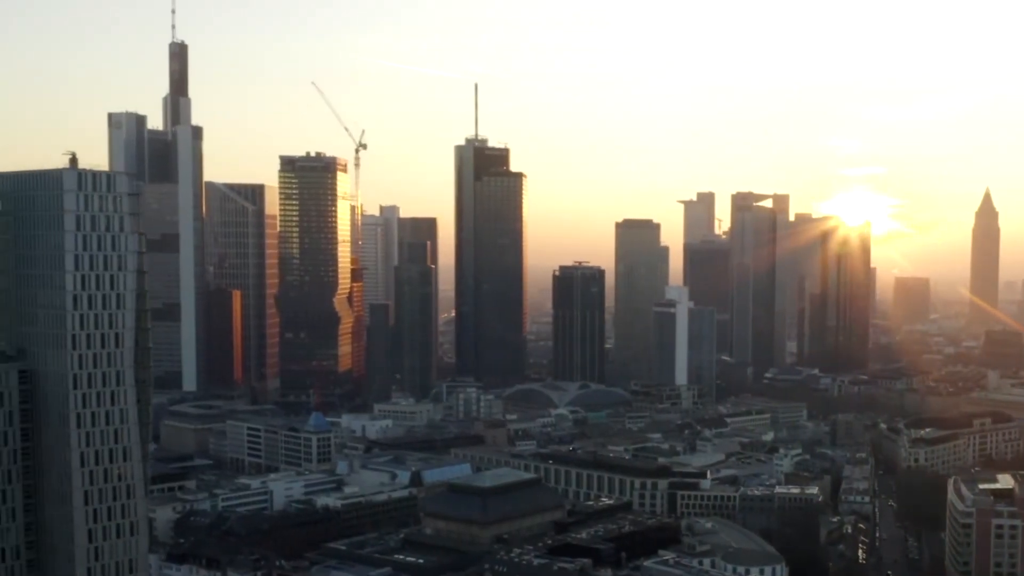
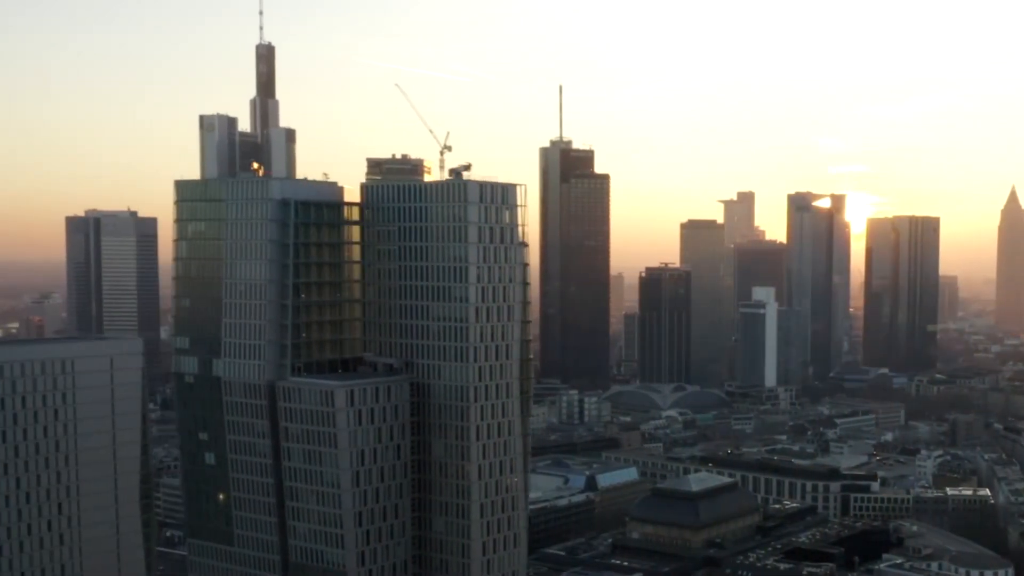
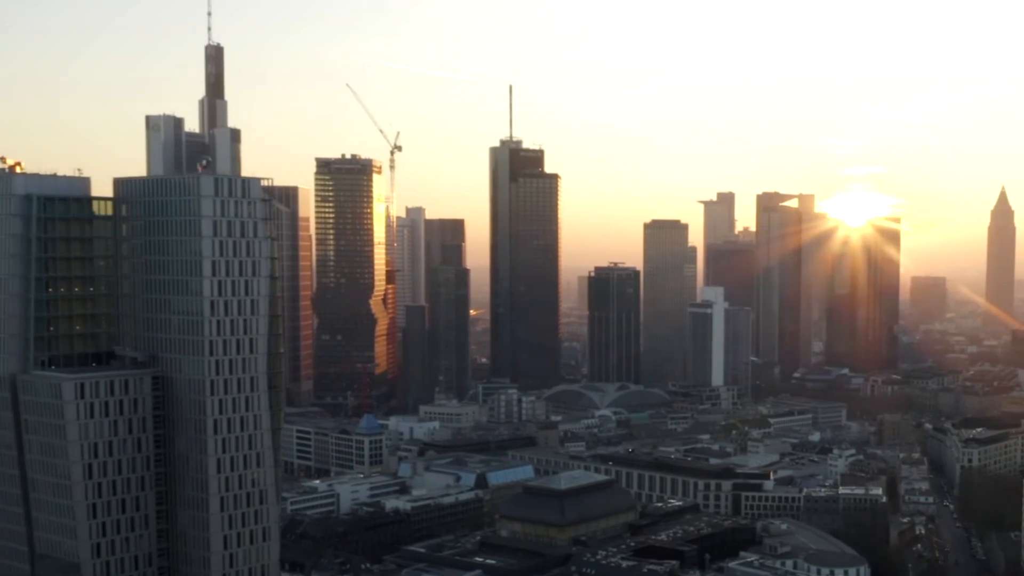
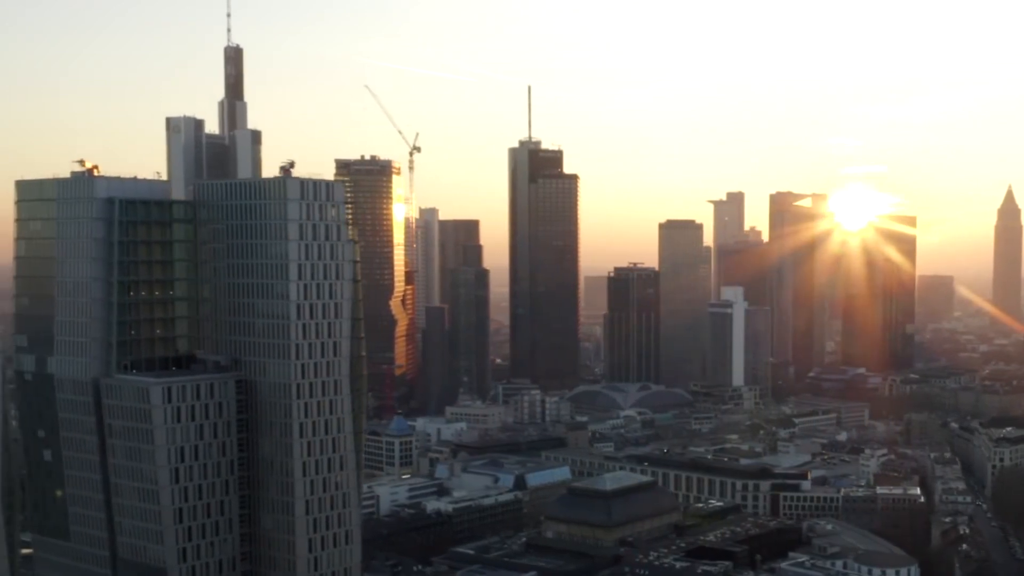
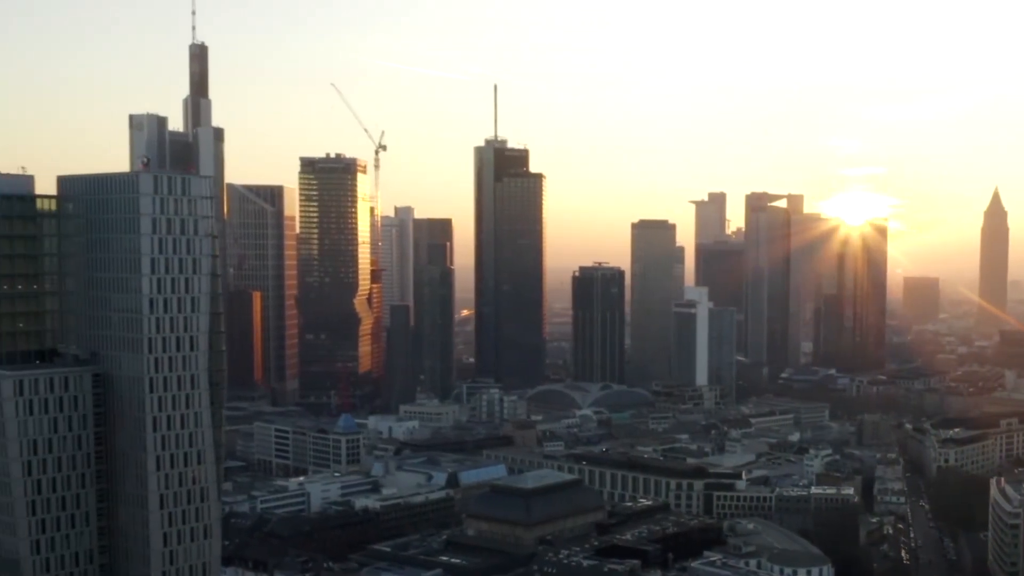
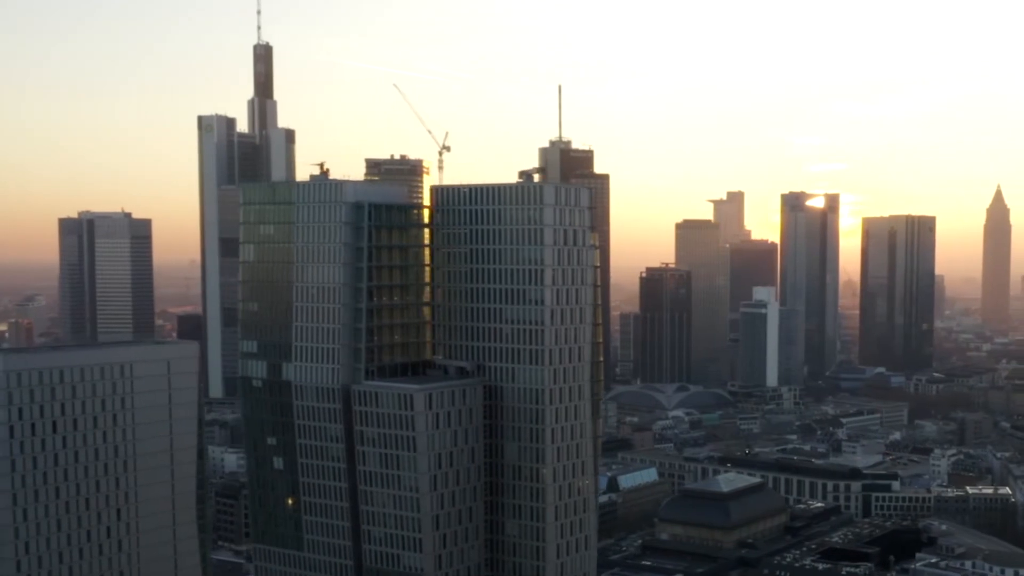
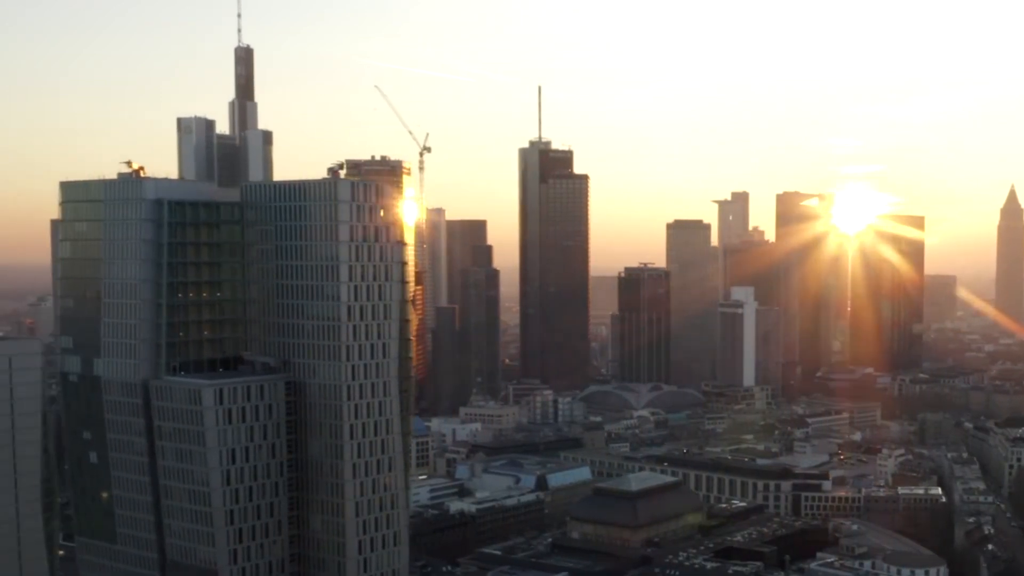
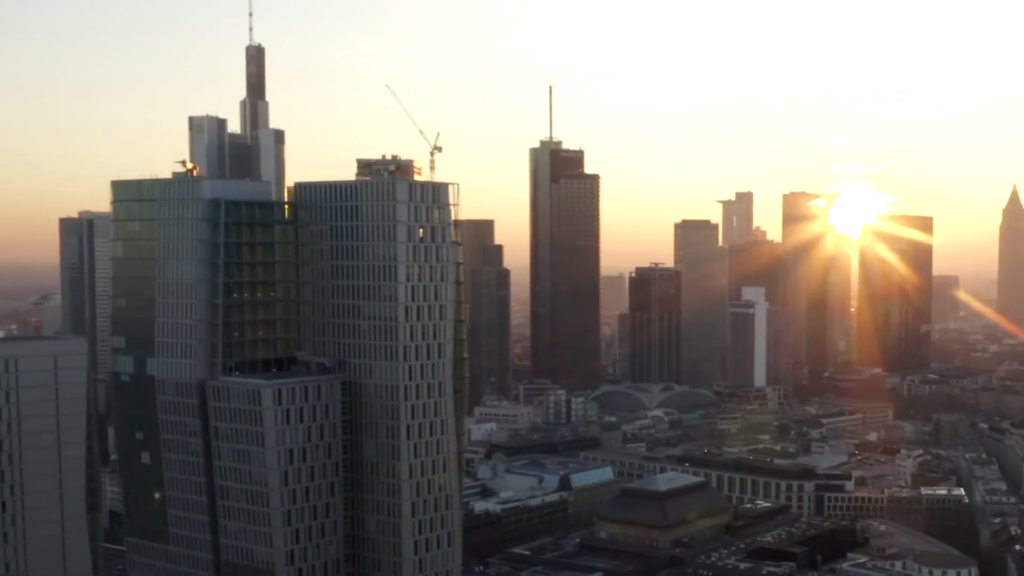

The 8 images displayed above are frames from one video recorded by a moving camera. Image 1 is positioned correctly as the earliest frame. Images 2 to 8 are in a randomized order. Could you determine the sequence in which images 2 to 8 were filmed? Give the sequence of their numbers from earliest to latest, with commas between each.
5, 3, 4, 7, 8, 2, 6
